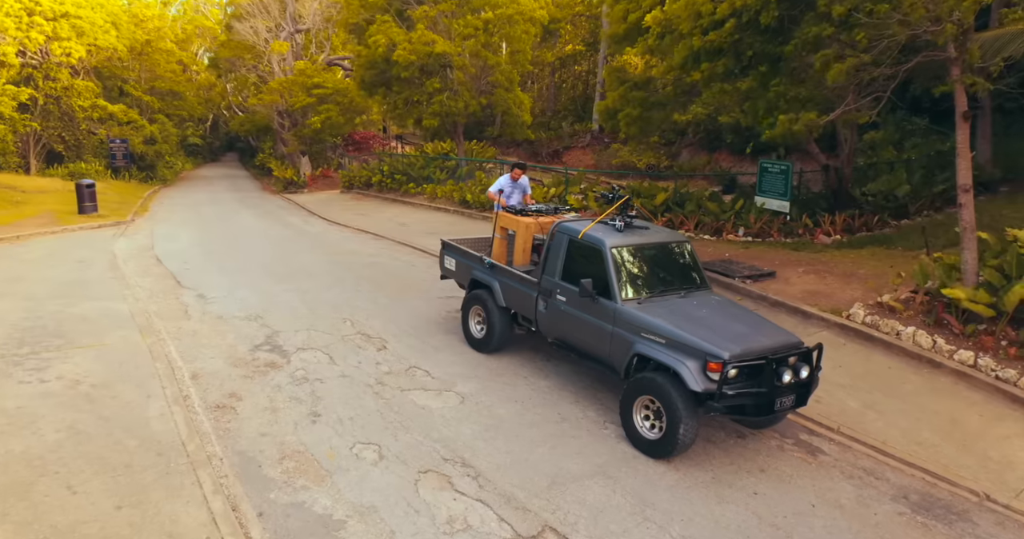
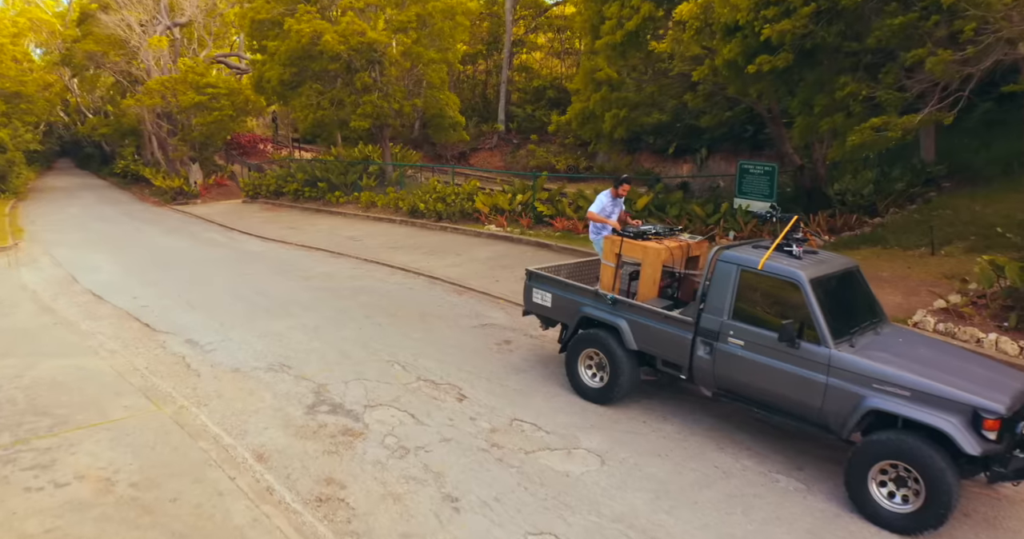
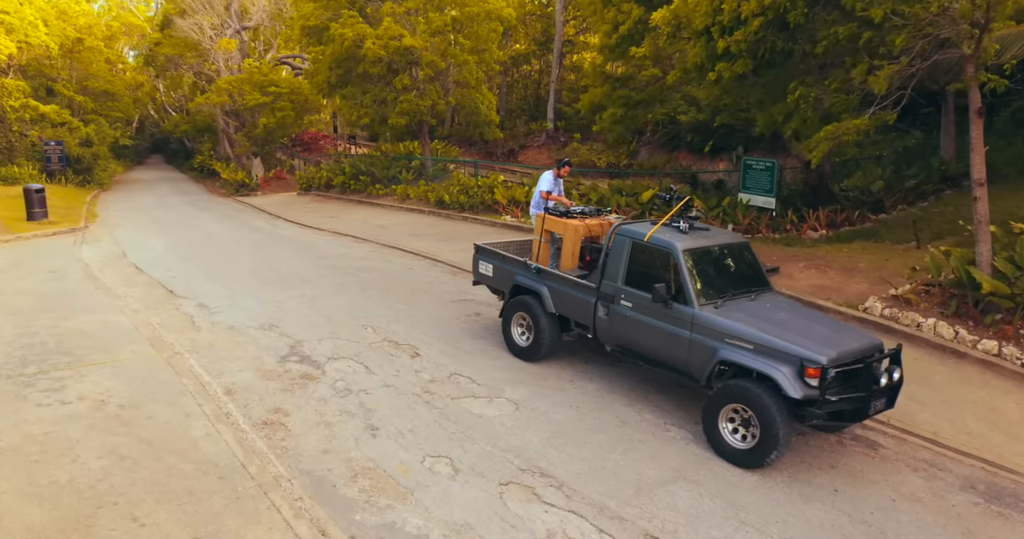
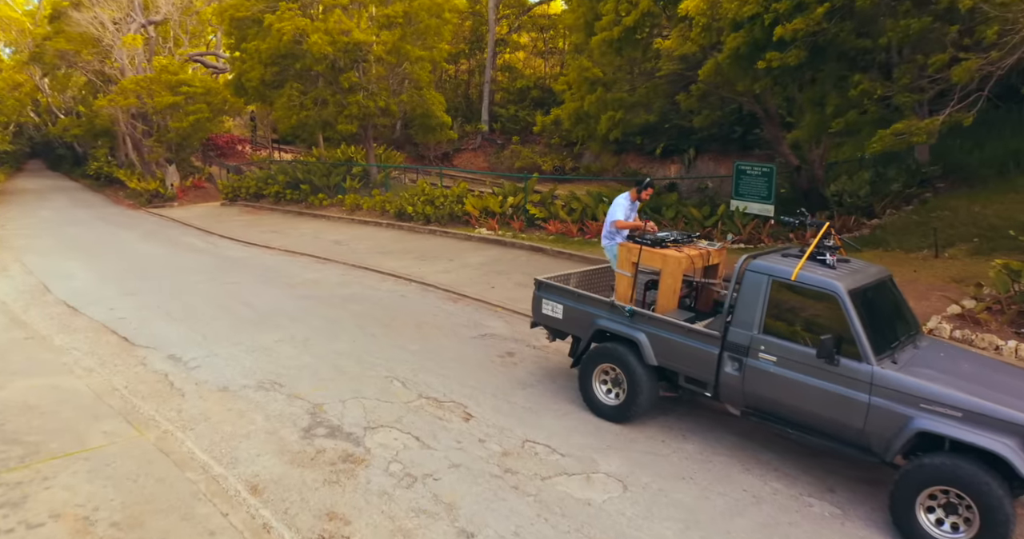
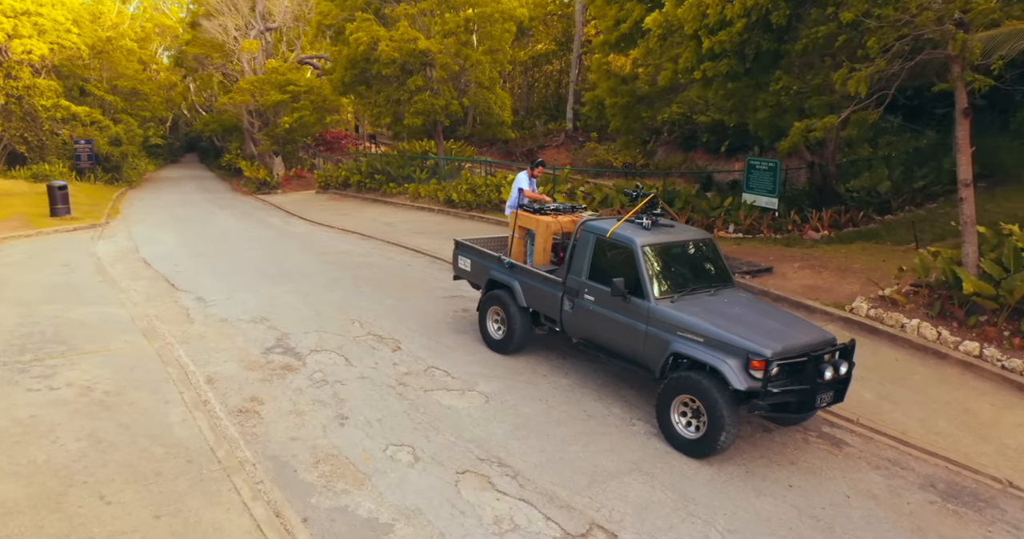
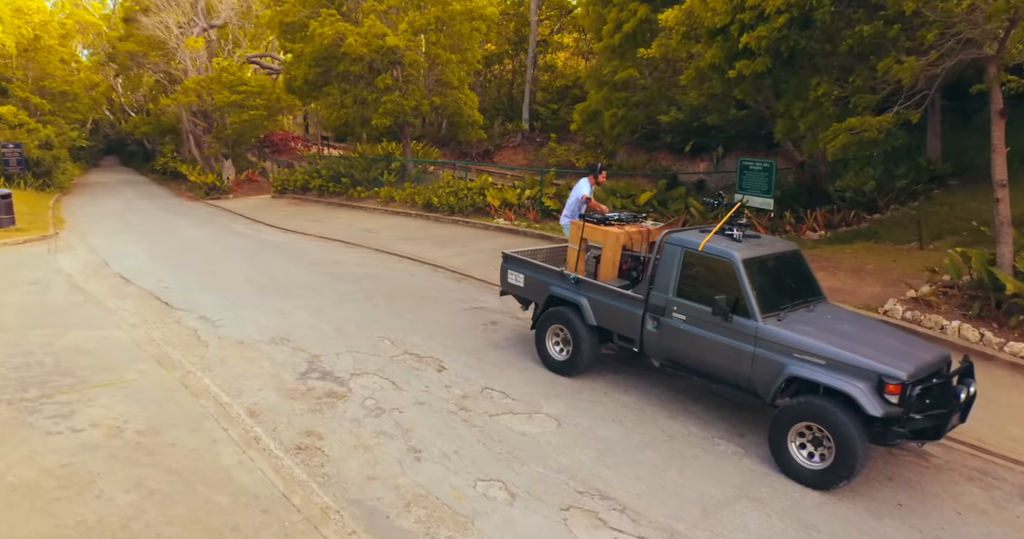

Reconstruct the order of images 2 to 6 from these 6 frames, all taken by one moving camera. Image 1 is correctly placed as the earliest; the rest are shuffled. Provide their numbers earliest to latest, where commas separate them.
5, 3, 6, 2, 4
